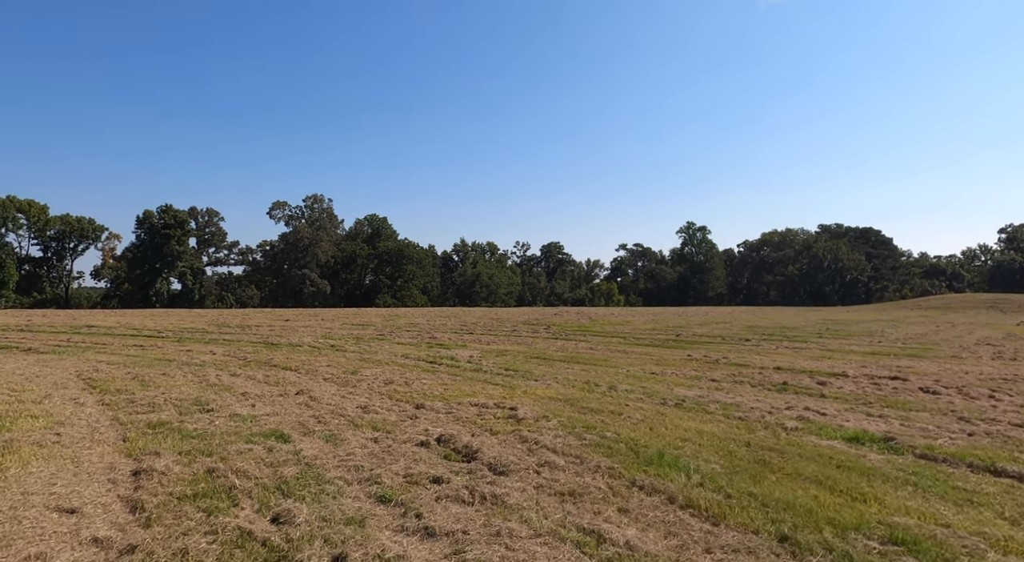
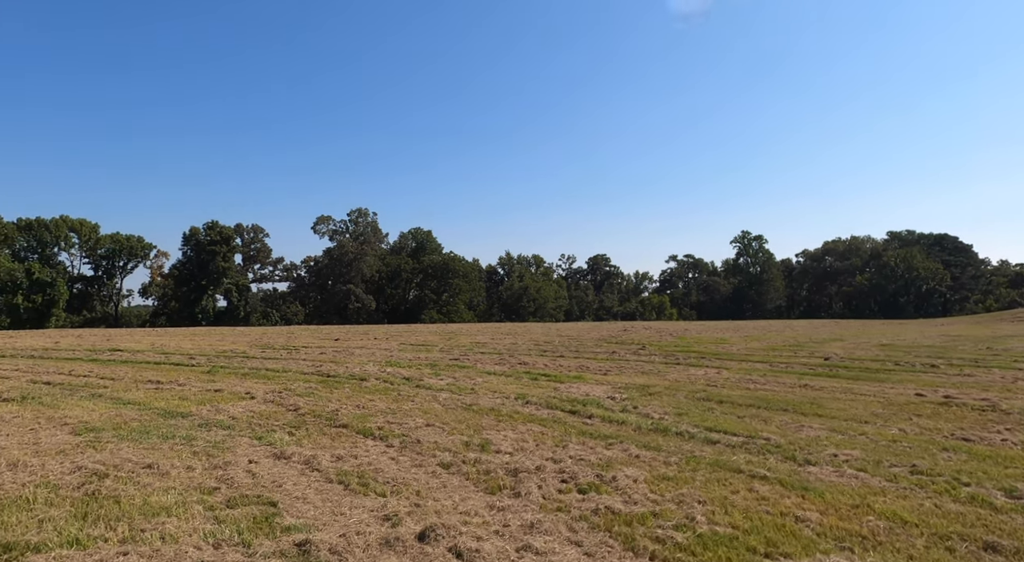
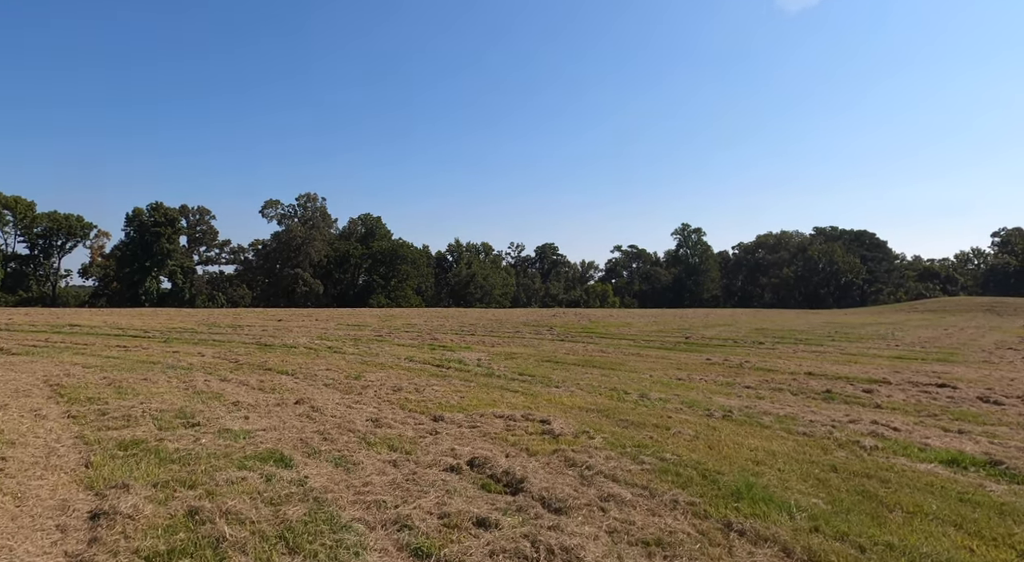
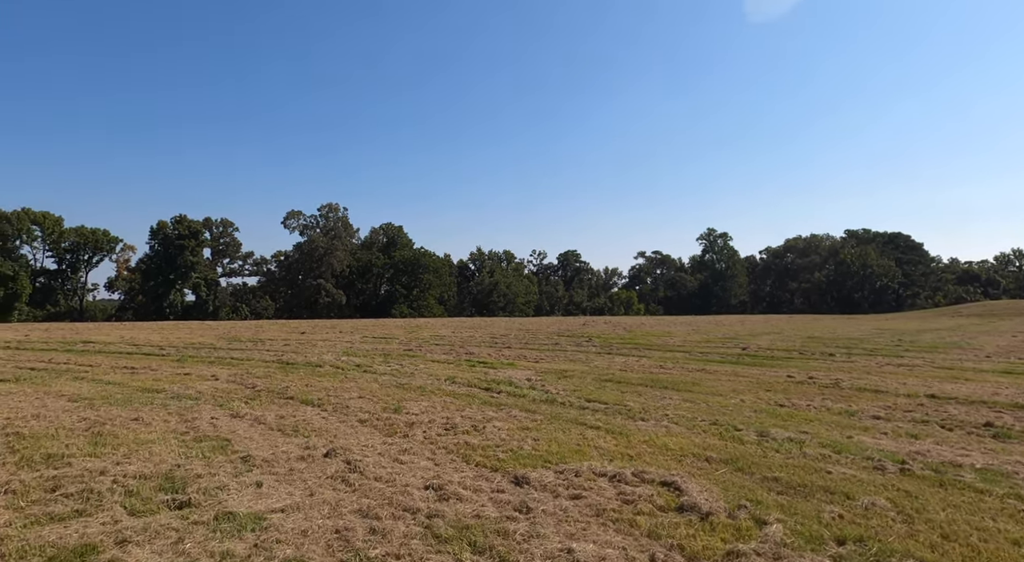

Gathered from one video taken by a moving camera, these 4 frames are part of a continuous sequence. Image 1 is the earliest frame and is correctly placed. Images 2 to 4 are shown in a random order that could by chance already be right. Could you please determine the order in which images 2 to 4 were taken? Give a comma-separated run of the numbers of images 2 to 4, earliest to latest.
3, 4, 2
